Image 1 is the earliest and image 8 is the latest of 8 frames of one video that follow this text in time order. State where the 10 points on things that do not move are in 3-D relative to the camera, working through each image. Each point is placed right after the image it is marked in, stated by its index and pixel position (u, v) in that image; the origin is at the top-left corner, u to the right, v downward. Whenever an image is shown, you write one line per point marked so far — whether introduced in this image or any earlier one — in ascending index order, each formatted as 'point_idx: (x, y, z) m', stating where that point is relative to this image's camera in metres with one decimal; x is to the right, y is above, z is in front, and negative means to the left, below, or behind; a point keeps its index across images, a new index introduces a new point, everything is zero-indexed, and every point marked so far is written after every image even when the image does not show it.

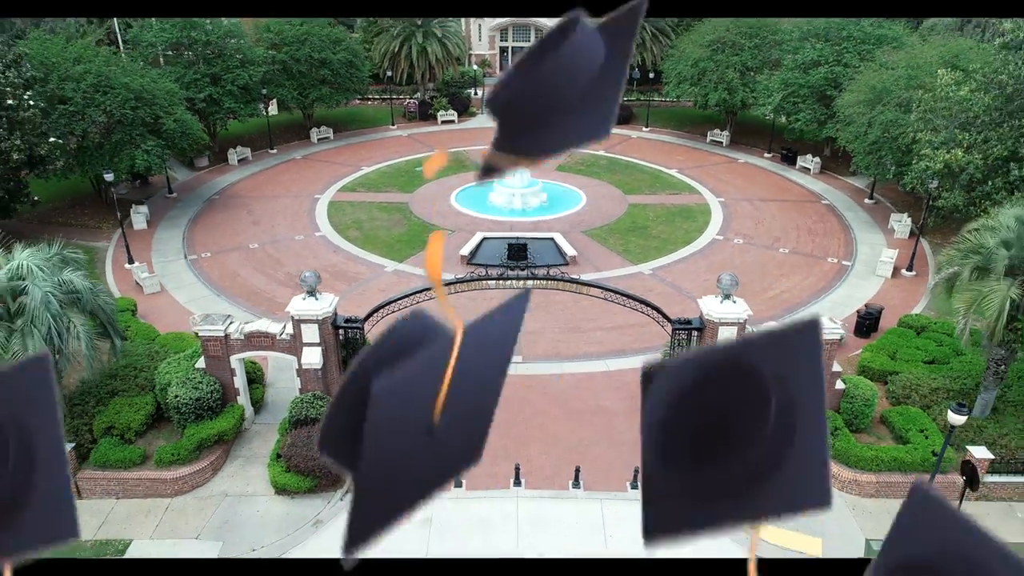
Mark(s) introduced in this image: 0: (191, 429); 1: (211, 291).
0: (-3.1, -1.4, +7.2) m
1: (-4.4, 0.0, +10.3) m
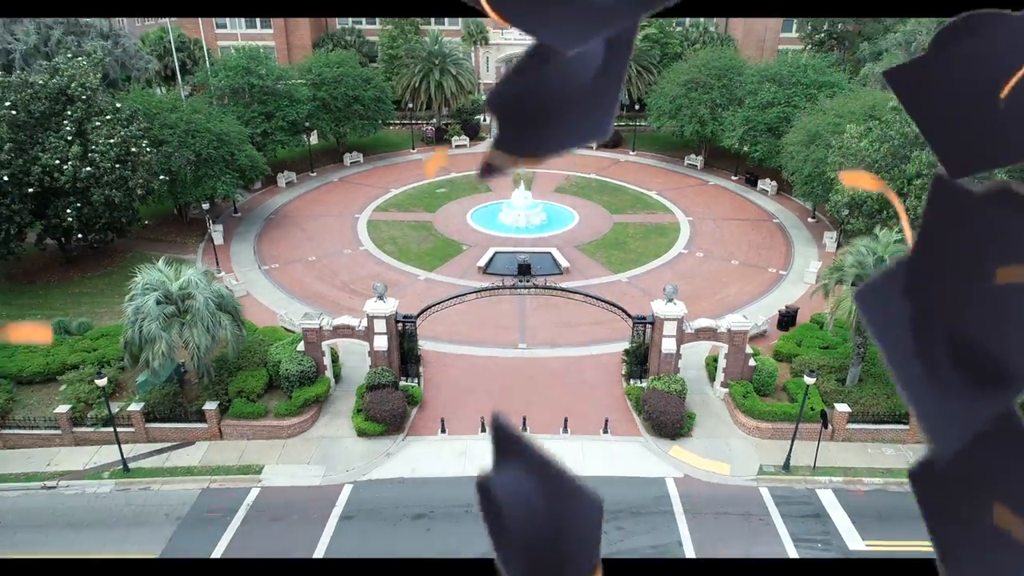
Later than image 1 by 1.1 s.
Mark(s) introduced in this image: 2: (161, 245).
0: (-3.0, -1.5, +10.3) m
1: (-4.3, -0.1, +13.4) m
2: (-7.4, +0.9, +15.2) m
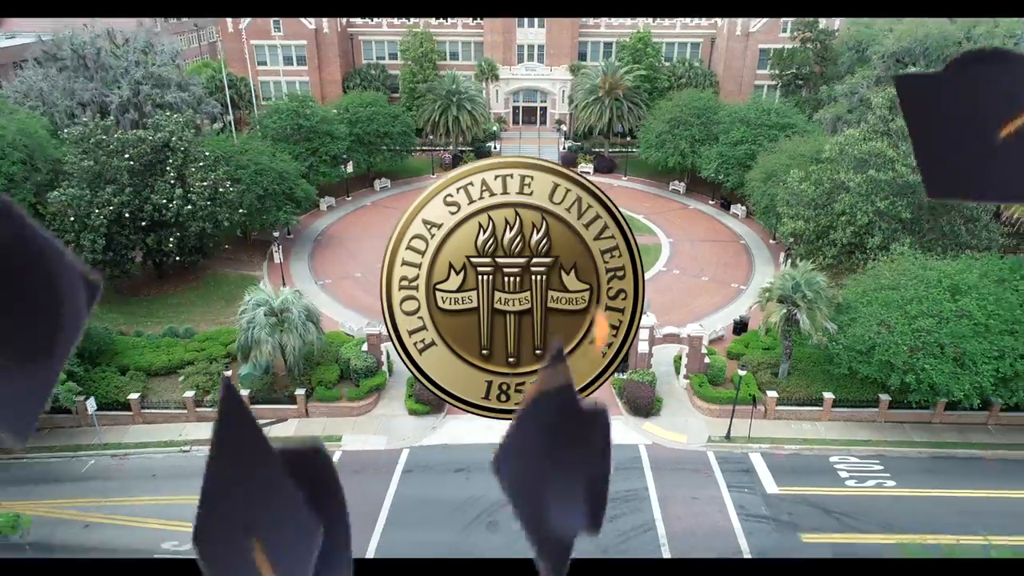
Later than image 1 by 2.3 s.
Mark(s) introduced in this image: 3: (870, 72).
0: (-2.8, -1.8, +13.6) m
1: (-4.1, -0.4, +16.7) m
2: (-7.2, +0.6, +18.5) m
3: (+9.9, +6.0, +19.7) m
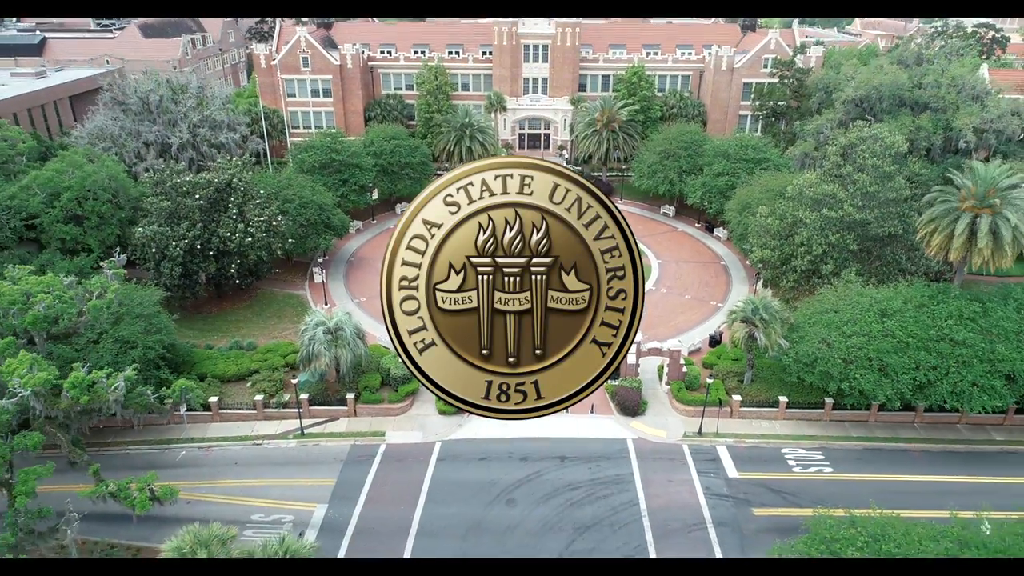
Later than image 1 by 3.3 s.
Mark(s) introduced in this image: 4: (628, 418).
0: (-2.5, -2.3, +16.4) m
1: (-3.8, -0.9, +19.5) m
2: (-6.9, +0.1, +21.3) m
3: (+10.2, +5.5, +22.6) m
4: (+2.6, -2.9, +15.8) m
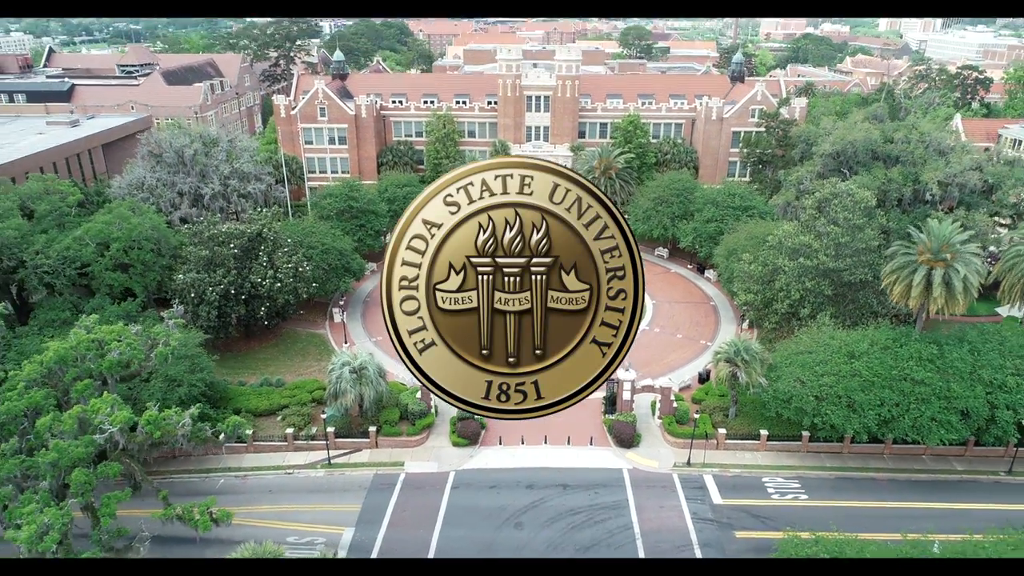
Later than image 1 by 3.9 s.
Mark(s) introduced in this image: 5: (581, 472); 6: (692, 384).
0: (-2.3, -3.3, +18.1) m
1: (-3.6, -2.1, +21.2) m
2: (-6.7, -1.1, +23.1) m
3: (+10.4, +4.2, +24.5) m
4: (+2.7, -4.0, +17.5) m
5: (+1.6, -4.3, +16.6) m
6: (+5.0, -2.7, +19.8) m
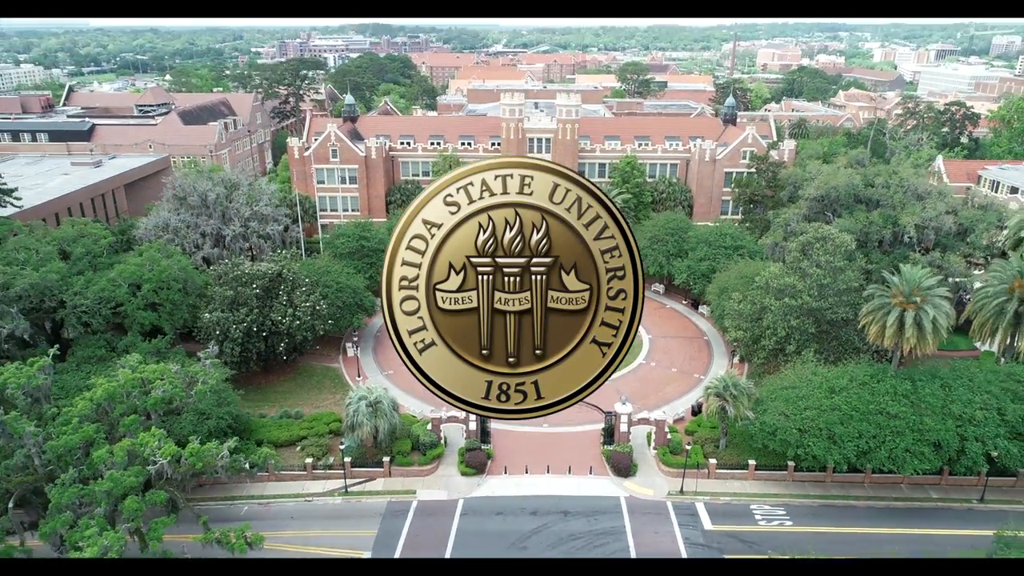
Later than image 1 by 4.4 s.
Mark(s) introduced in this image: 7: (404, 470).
0: (-2.2, -4.4, +19.3) m
1: (-3.5, -3.3, +22.5) m
2: (-6.6, -2.4, +24.4) m
3: (+10.5, +2.8, +26.1) m
4: (+2.9, -5.0, +18.7) m
5: (+1.7, -5.3, +17.8) m
6: (+5.2, -3.8, +21.1) m
7: (-2.9, -4.8, +18.9) m
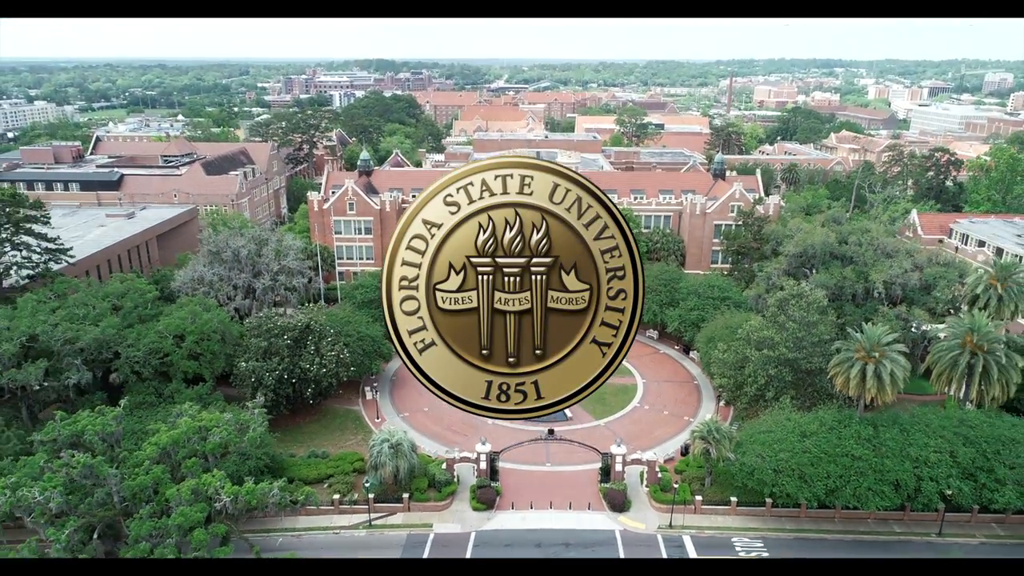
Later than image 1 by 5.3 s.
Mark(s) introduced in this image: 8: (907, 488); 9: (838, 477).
0: (-2.0, -6.0, +21.5) m
1: (-3.3, -5.0, +24.7) m
2: (-6.4, -4.2, +26.7) m
3: (+10.7, +0.9, +28.5) m
4: (+3.1, -6.6, +20.8) m
5: (+1.9, -6.9, +20.0) m
6: (+5.3, -5.5, +23.3) m
7: (-2.7, -6.4, +21.0) m
8: (+10.8, -5.5, +19.5) m
9: (+9.0, -5.2, +19.6) m
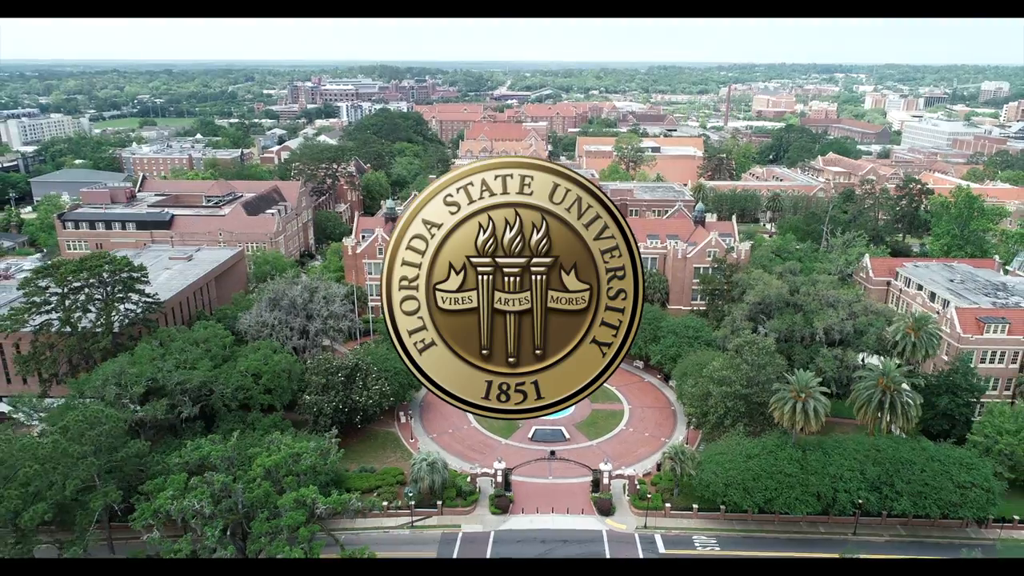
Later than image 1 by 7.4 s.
0: (-1.7, -8.0, +27.4) m
1: (-2.9, -7.0, +30.6) m
2: (-6.0, -6.2, +32.5) m
3: (+11.1, -1.1, +34.4) m
4: (+3.4, -8.6, +26.7) m
5: (+2.3, -8.8, +25.8) m
6: (+5.7, -7.5, +29.2) m
7: (-2.3, -8.4, +26.9) m
8: (+11.2, -7.5, +25.3) m
9: (+9.3, -7.2, +25.4) m
